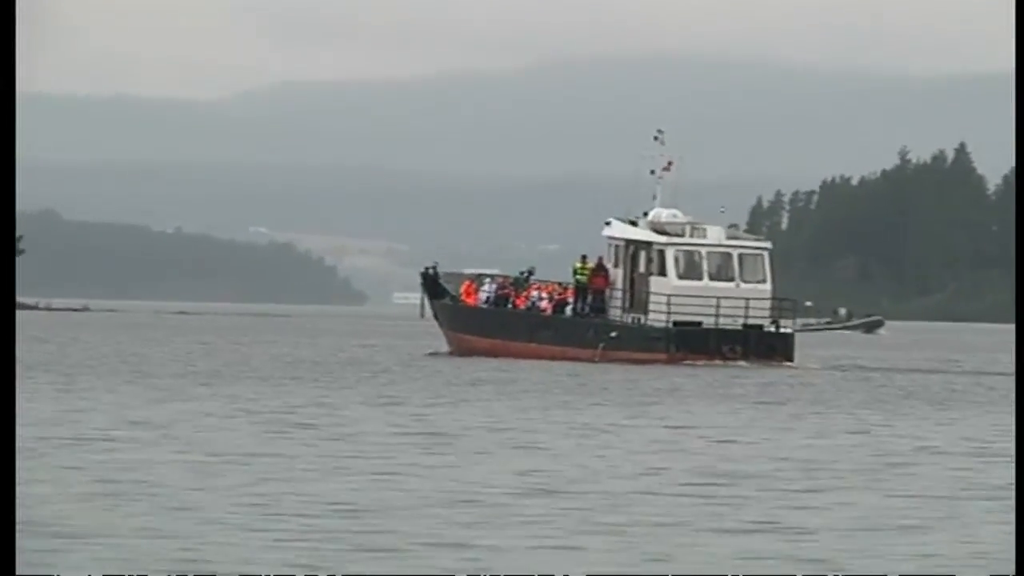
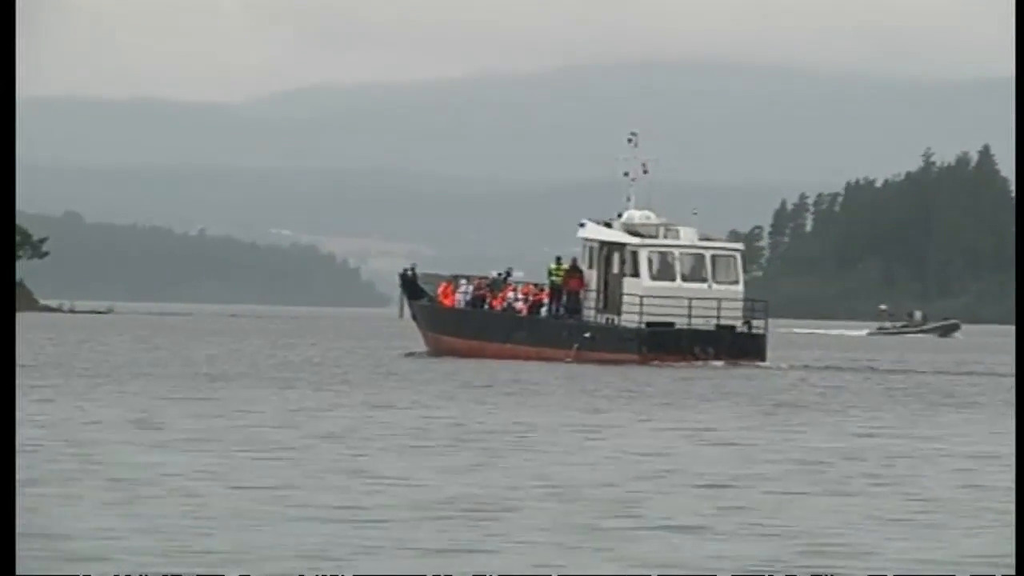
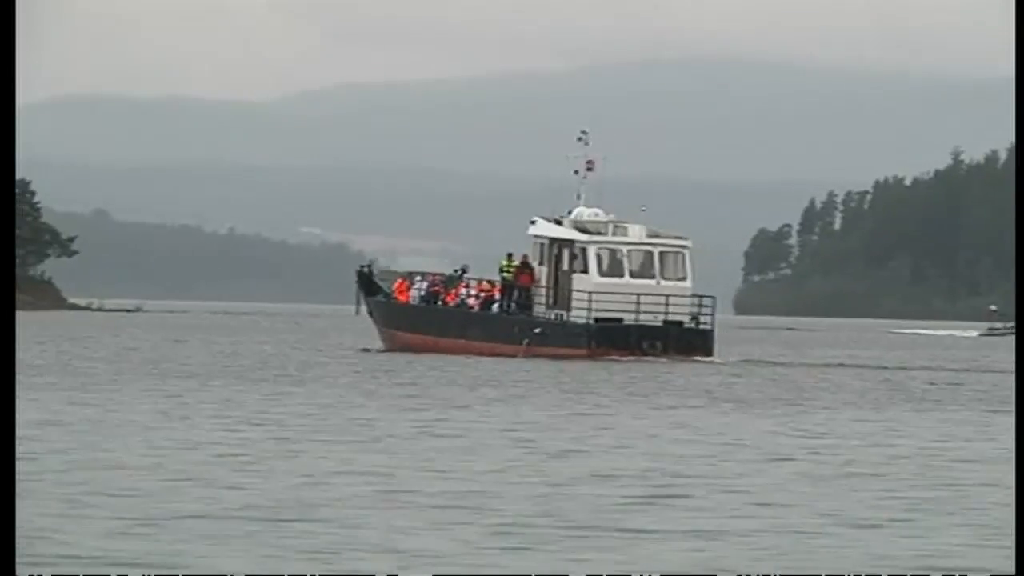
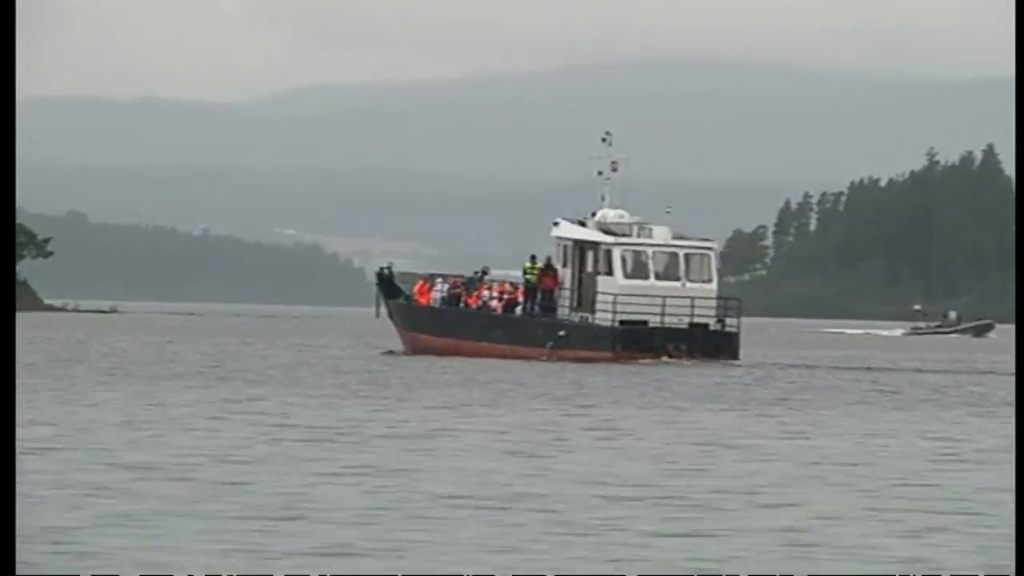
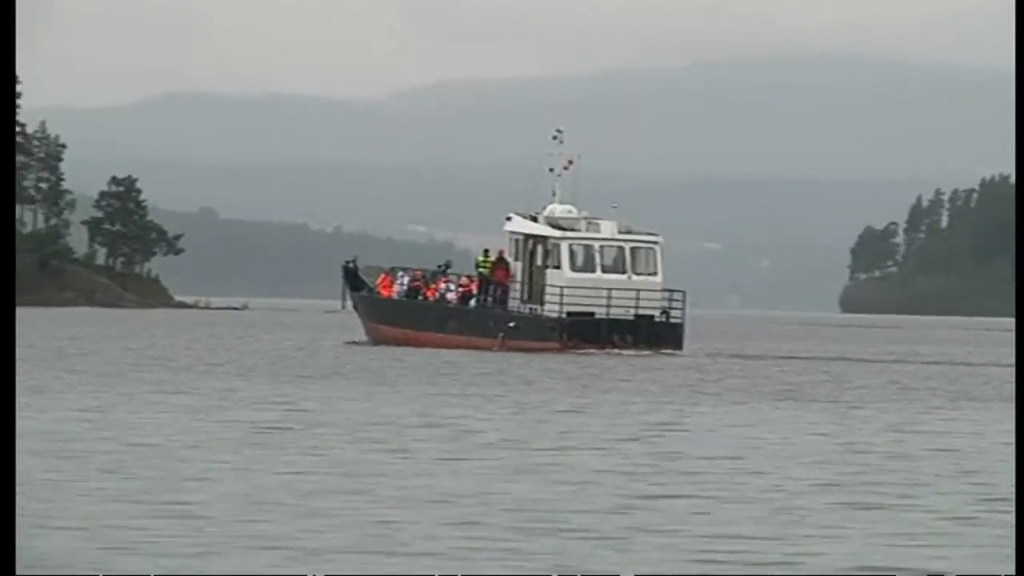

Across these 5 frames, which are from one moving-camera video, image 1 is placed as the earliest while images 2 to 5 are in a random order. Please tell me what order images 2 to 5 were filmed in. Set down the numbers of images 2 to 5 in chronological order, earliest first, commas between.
2, 4, 3, 5
